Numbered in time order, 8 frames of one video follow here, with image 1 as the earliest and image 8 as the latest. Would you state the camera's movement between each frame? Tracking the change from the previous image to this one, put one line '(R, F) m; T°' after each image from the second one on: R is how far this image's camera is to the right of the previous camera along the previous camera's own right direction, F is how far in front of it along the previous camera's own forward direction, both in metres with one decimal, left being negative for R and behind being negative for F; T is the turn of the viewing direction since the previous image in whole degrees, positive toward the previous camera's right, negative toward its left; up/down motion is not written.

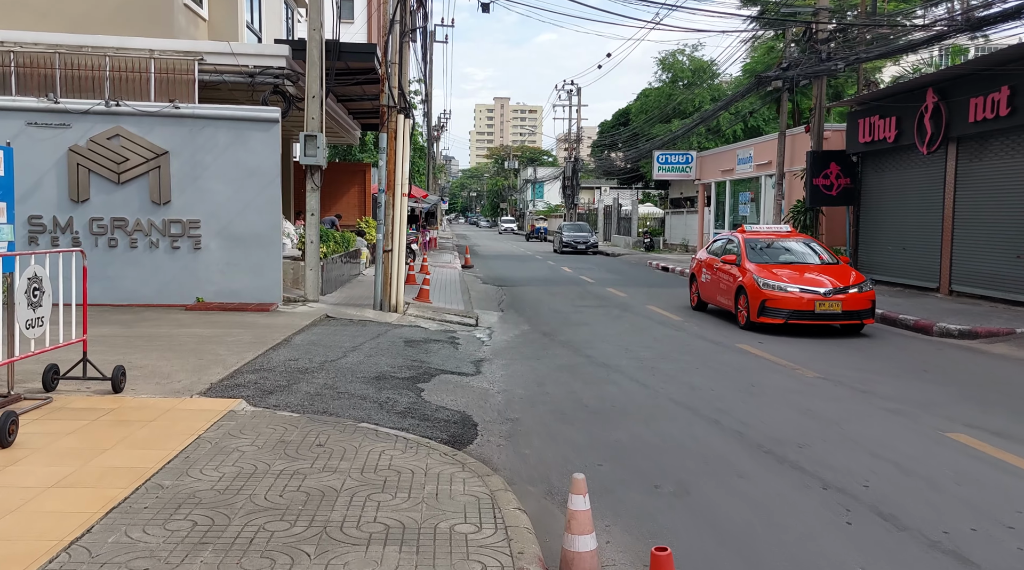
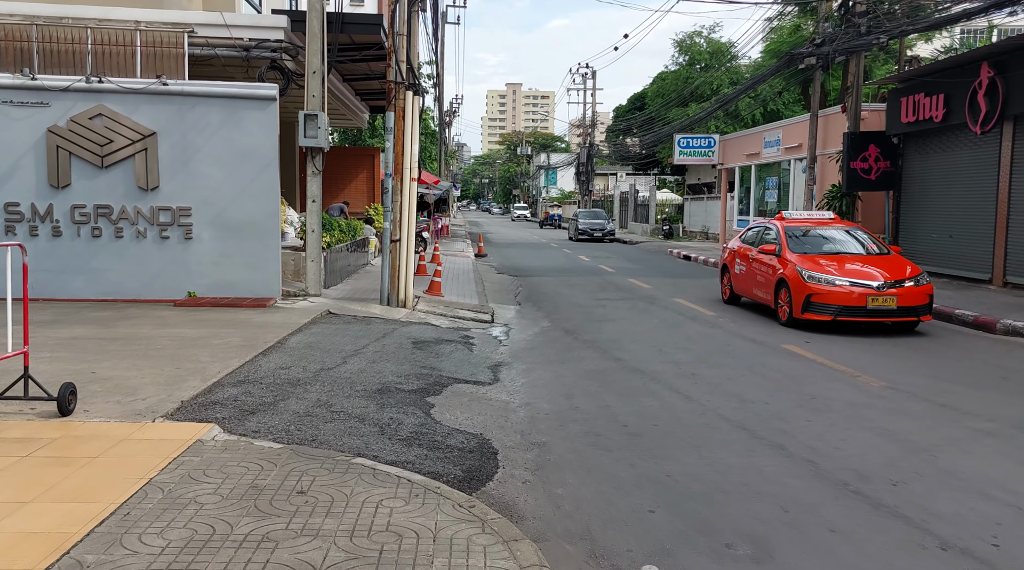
(-0.1, +1.1) m; -1°
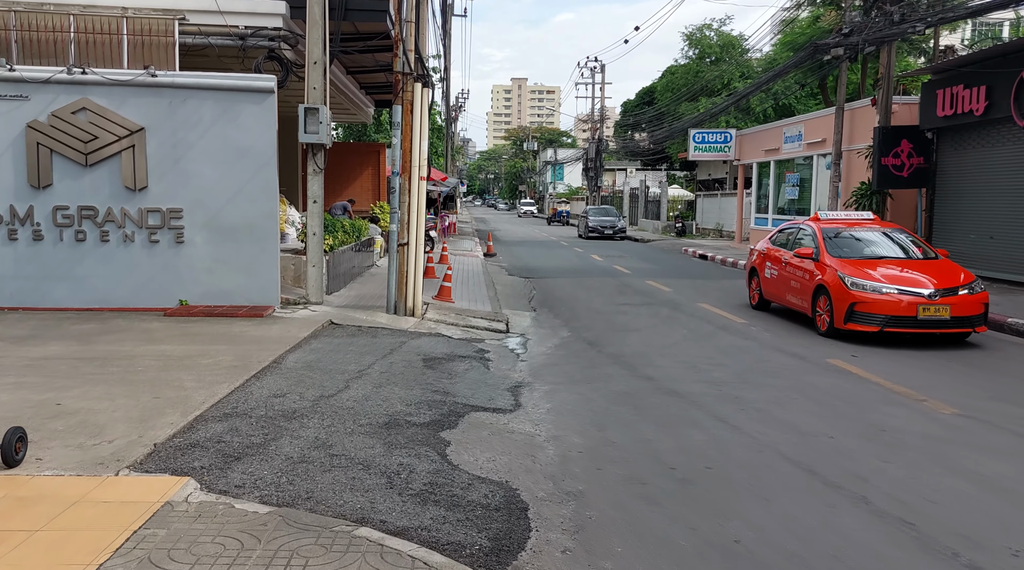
(-0.2, +0.9) m; 0°
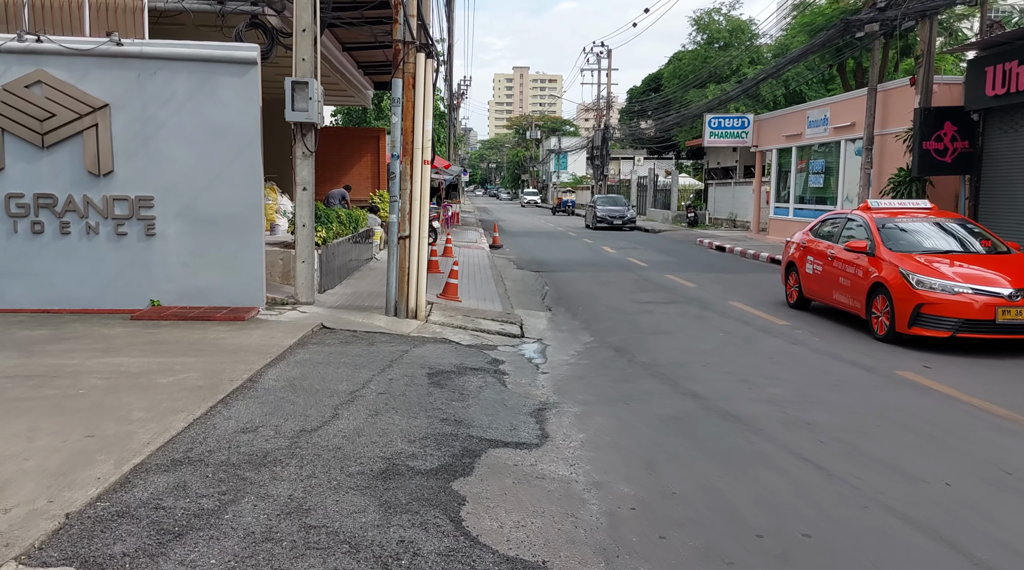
(-0.2, +1.3) m; 0°
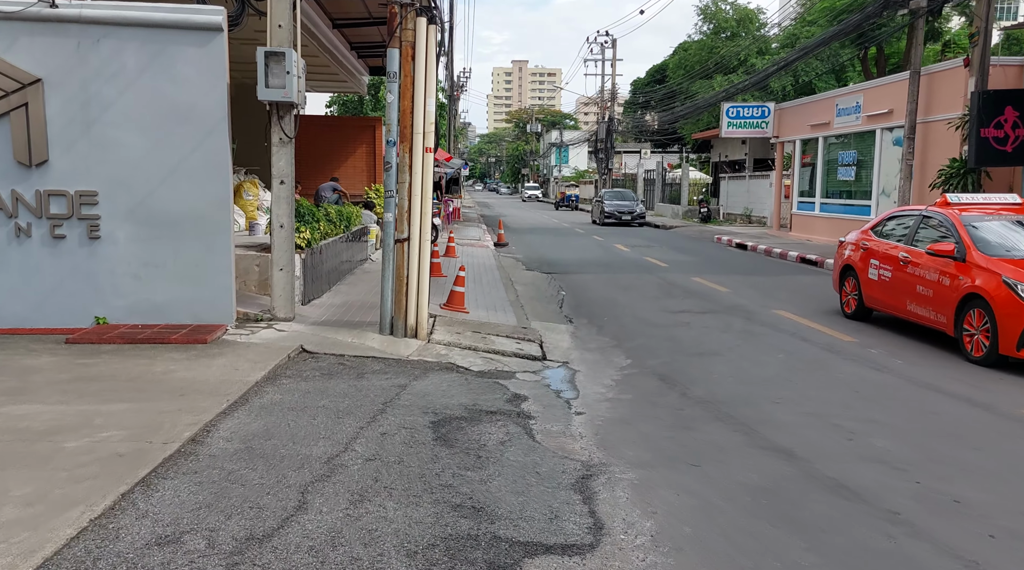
(-0.2, +1.6) m; 0°
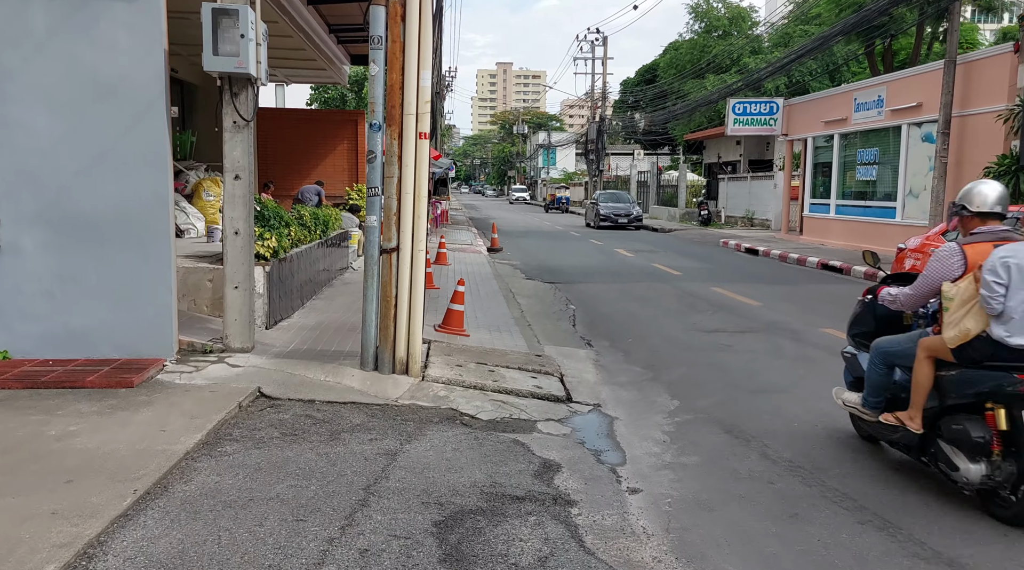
(-0.3, +1.7) m; +1°
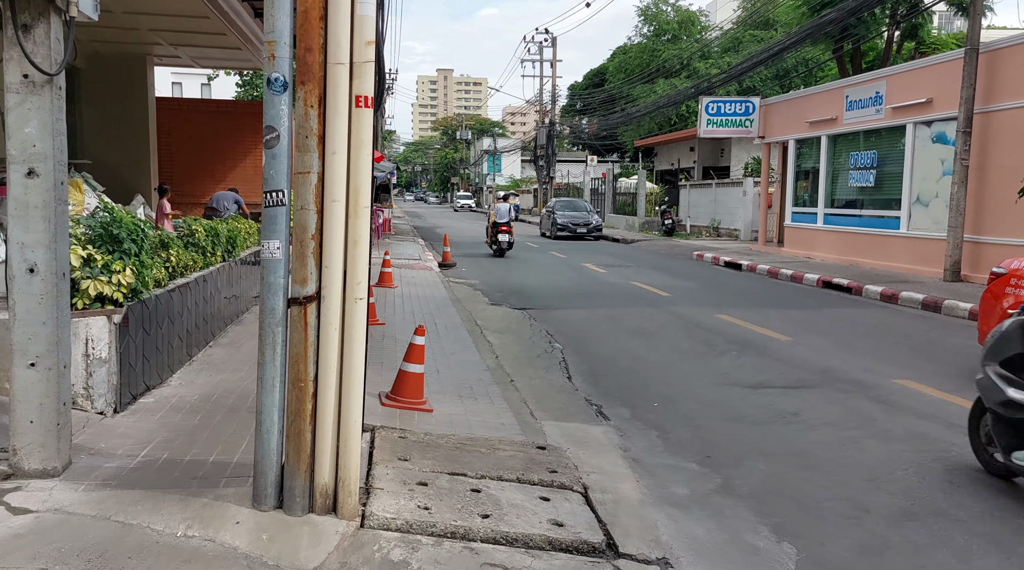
(-0.3, +2.6) m; +4°
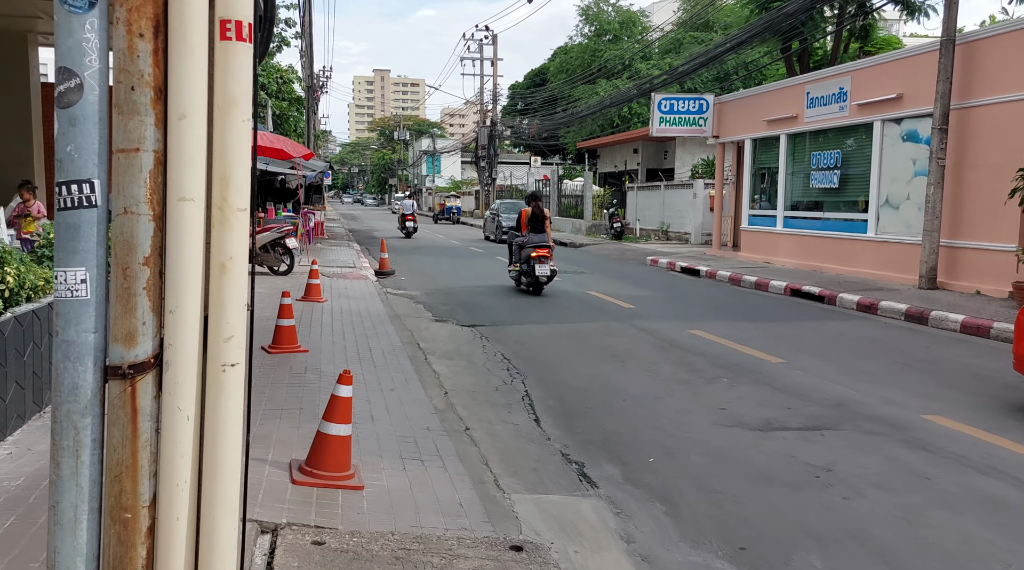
(-0.1, +1.4) m; +4°
